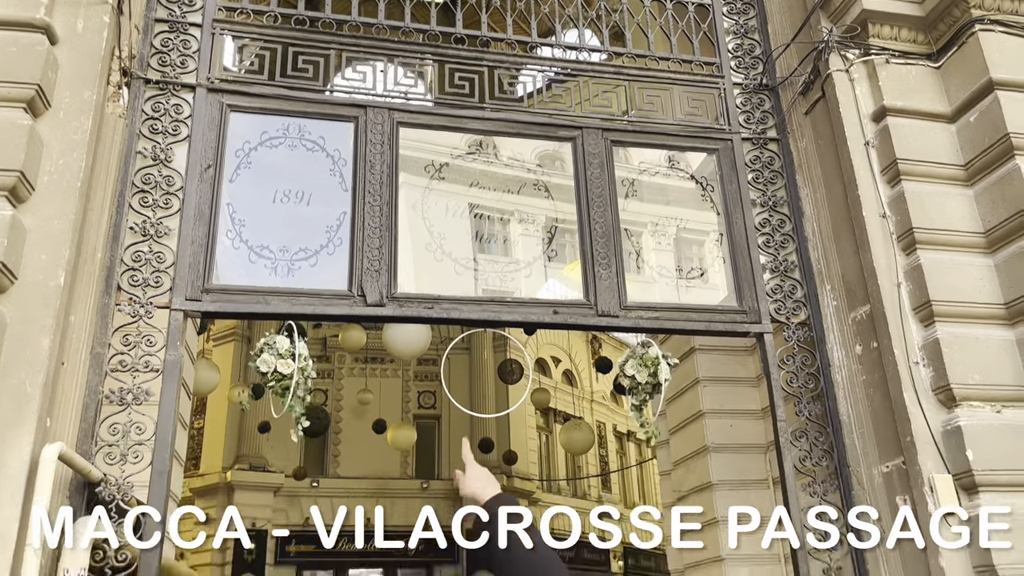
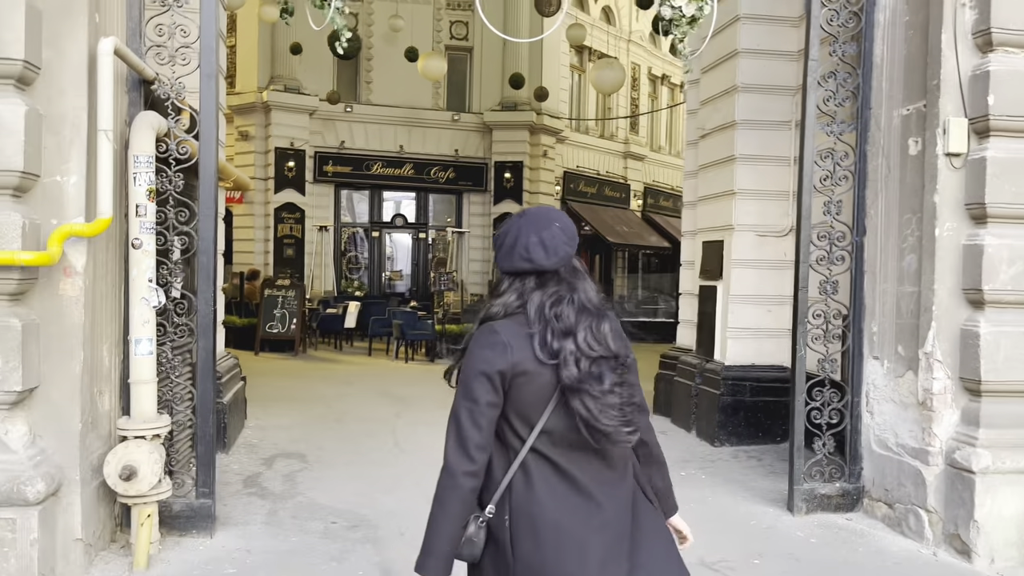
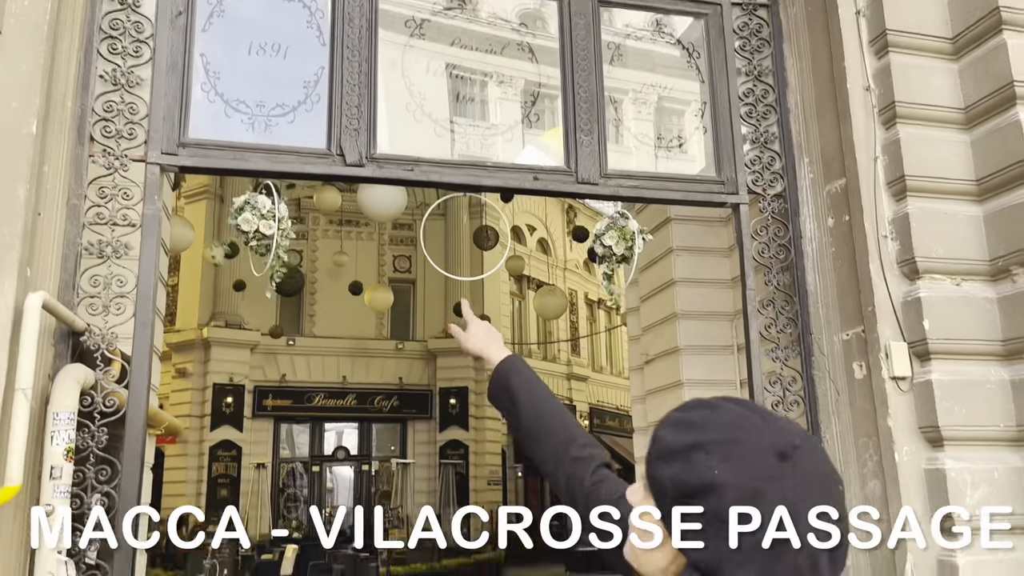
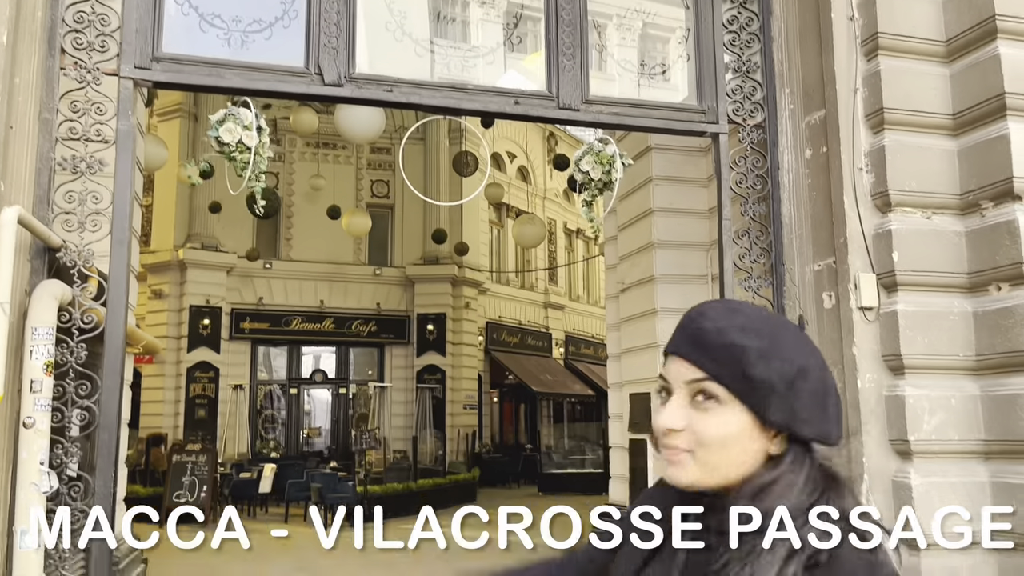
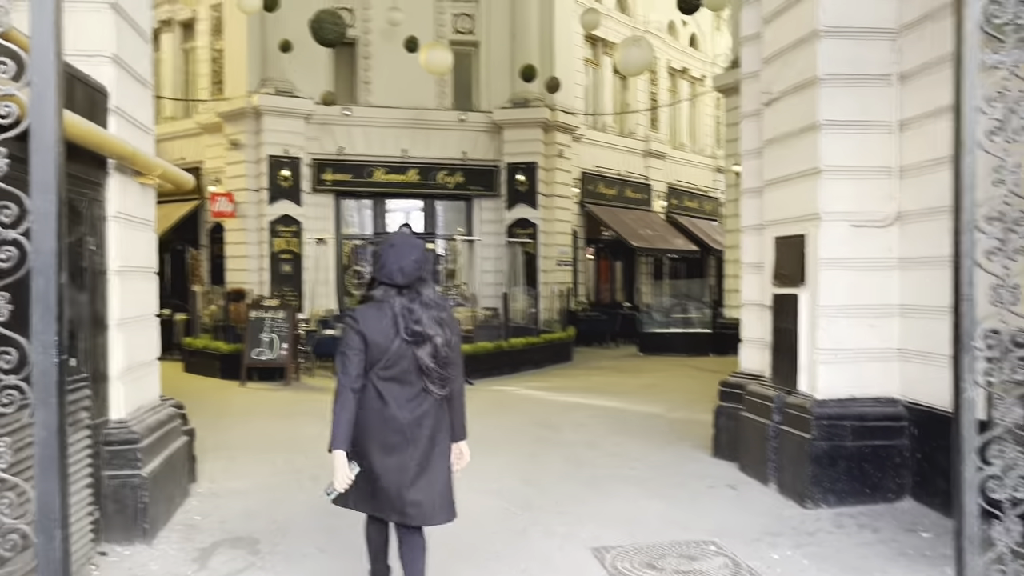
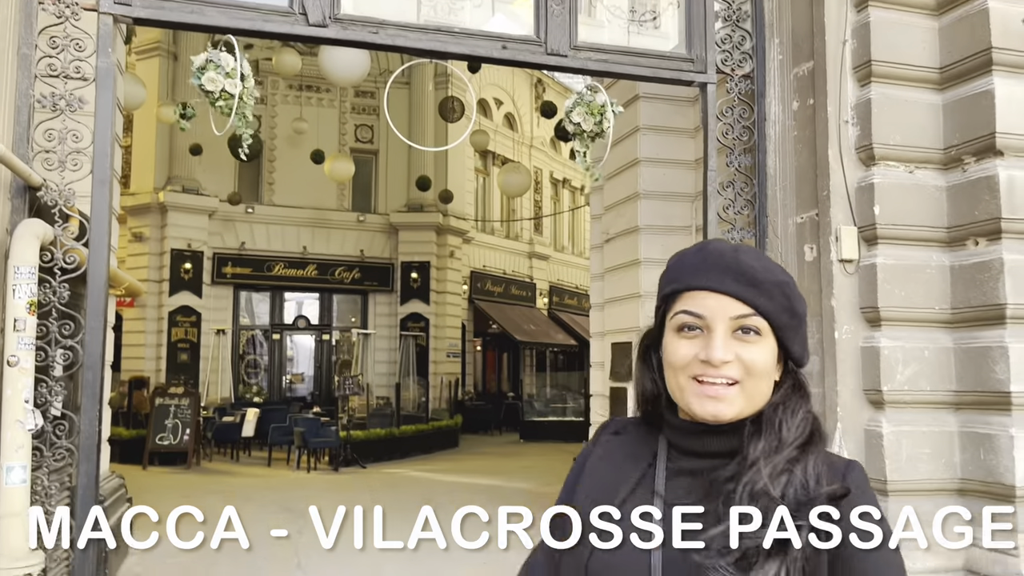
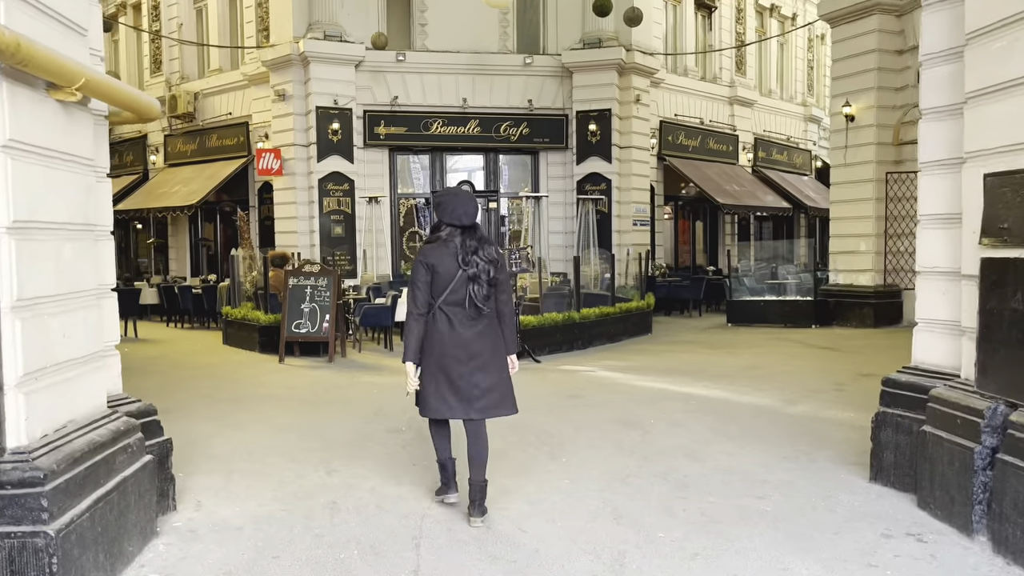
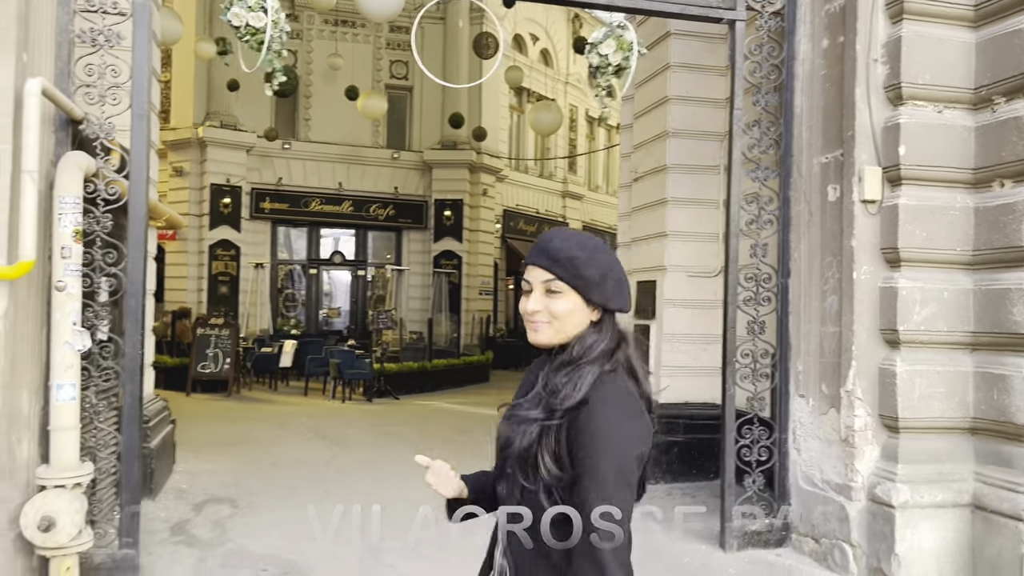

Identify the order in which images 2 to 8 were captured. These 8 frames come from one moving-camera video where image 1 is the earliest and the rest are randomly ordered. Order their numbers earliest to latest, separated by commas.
3, 4, 6, 8, 2, 5, 7
